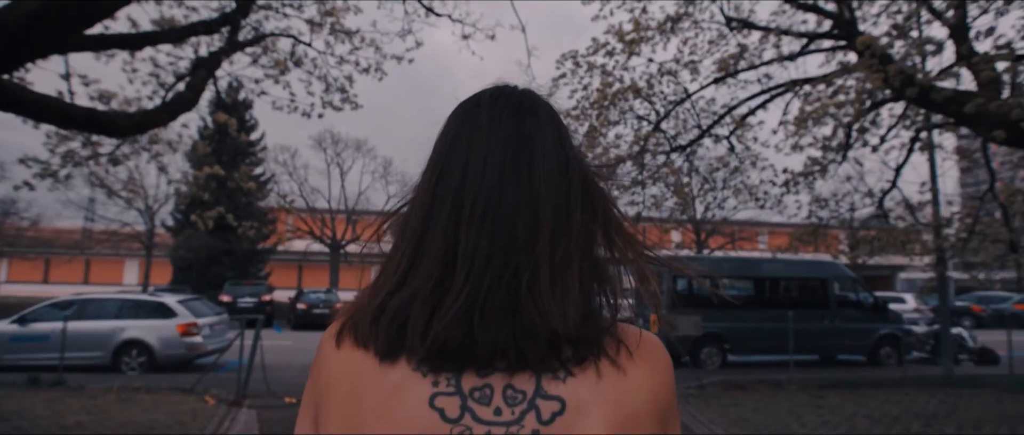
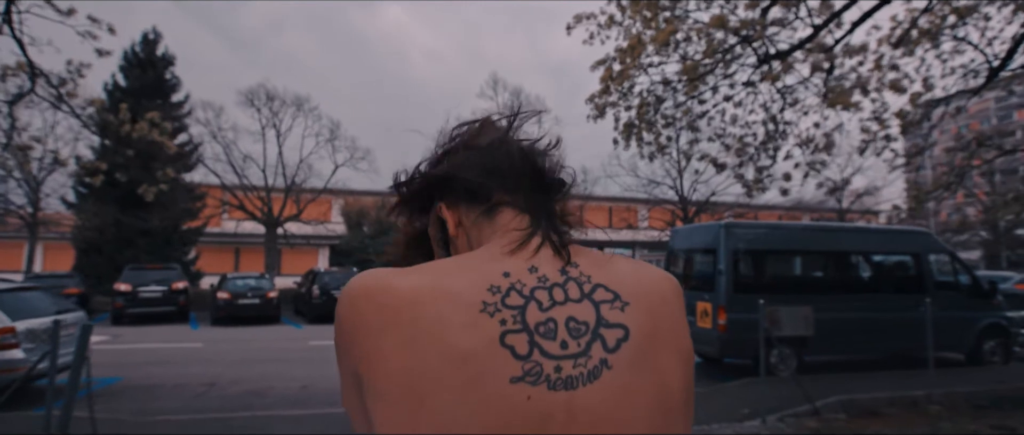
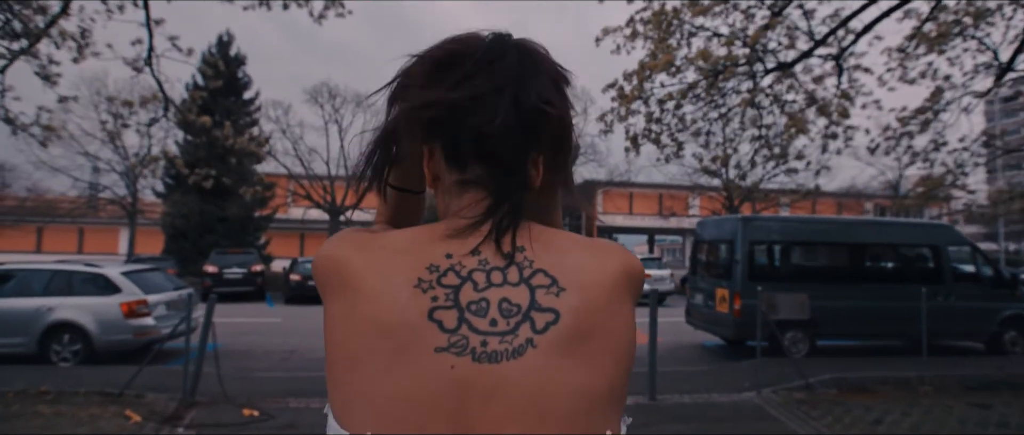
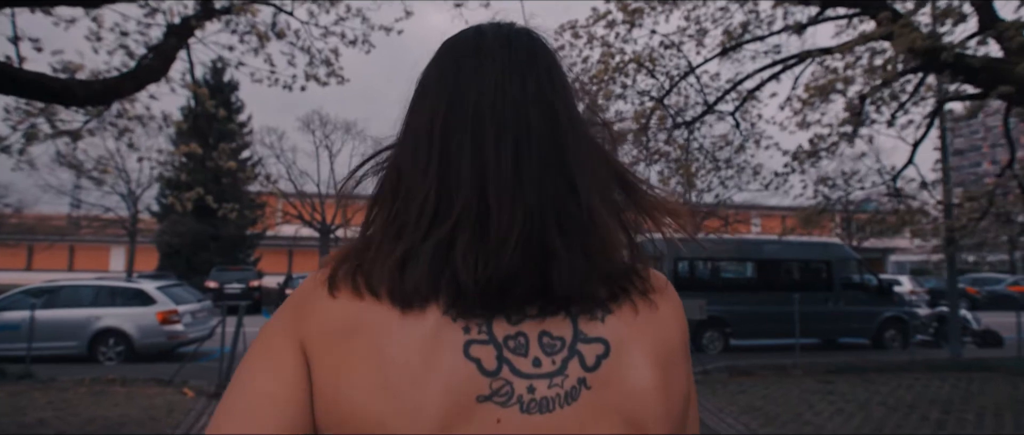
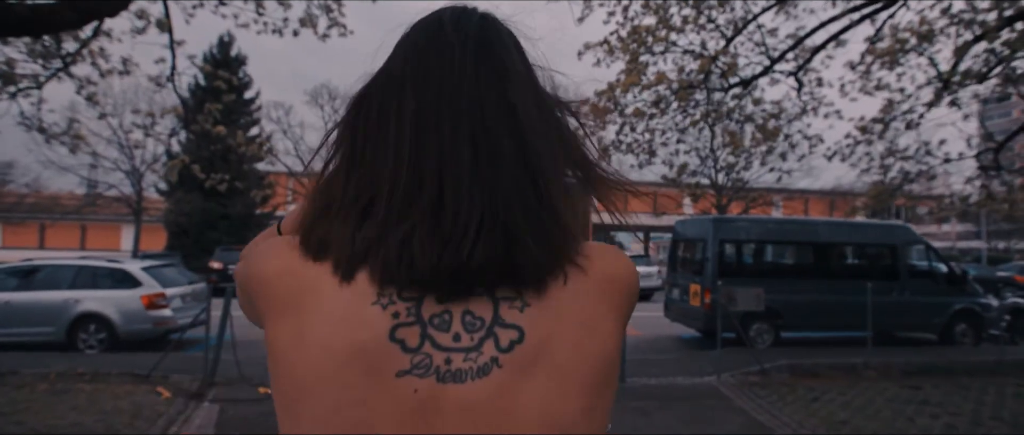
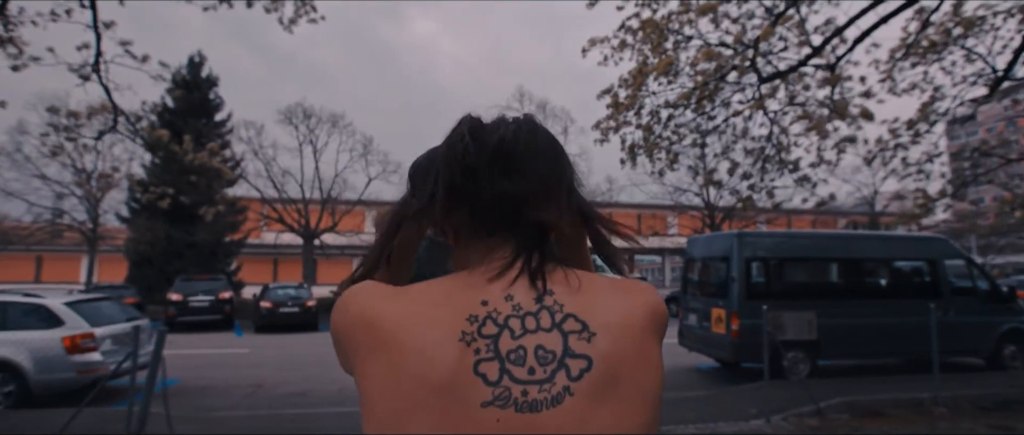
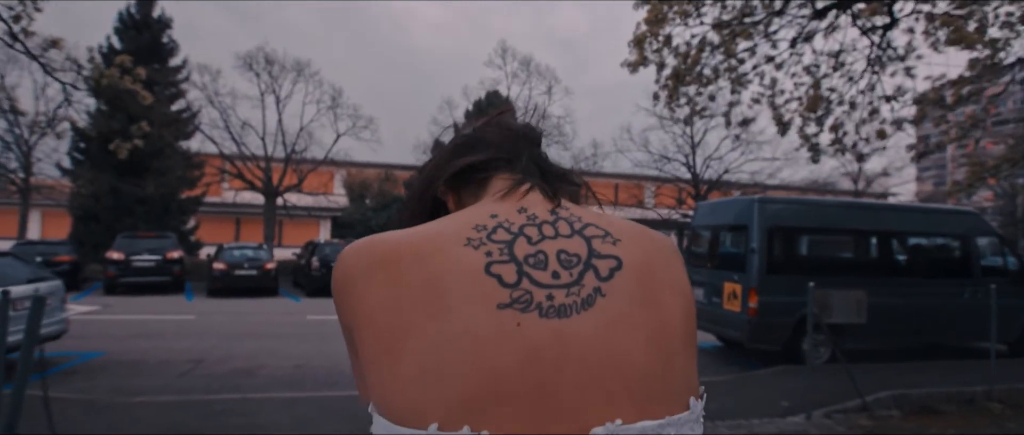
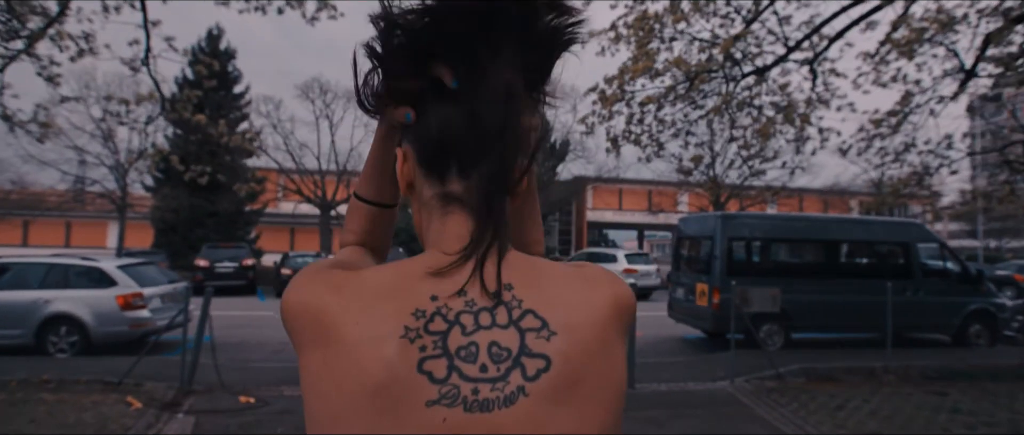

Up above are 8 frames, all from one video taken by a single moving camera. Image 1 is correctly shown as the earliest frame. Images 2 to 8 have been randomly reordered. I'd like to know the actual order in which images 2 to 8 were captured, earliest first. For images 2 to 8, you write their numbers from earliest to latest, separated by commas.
4, 5, 8, 3, 6, 2, 7
